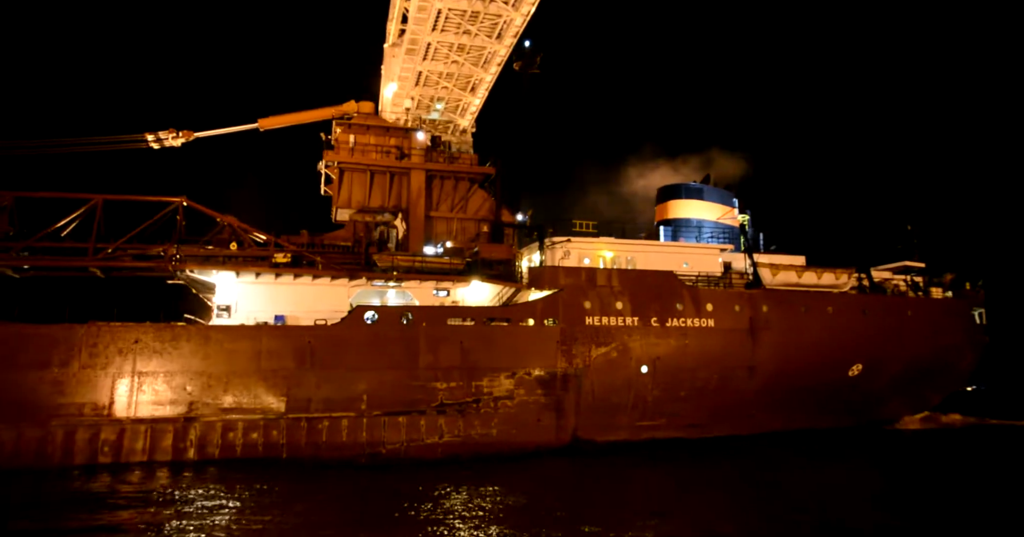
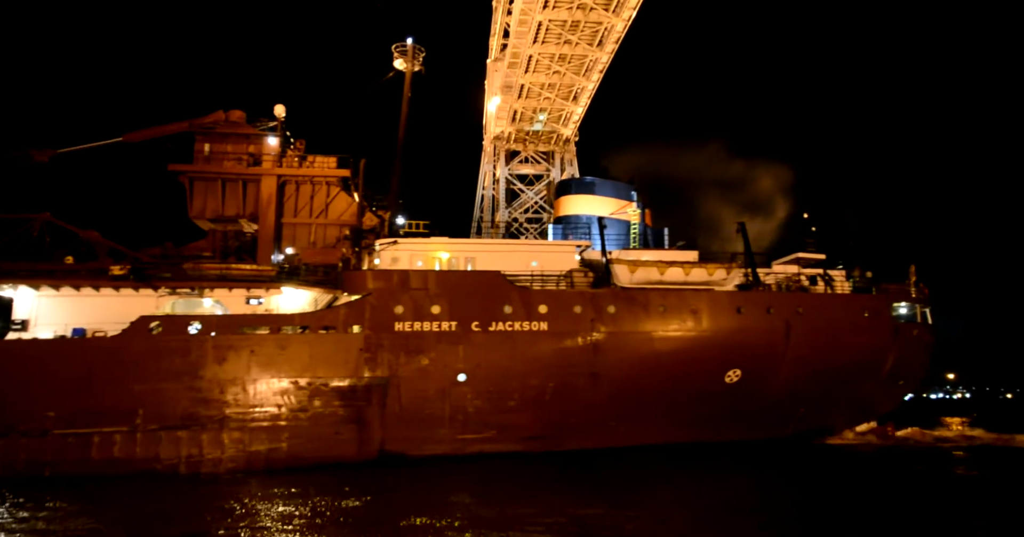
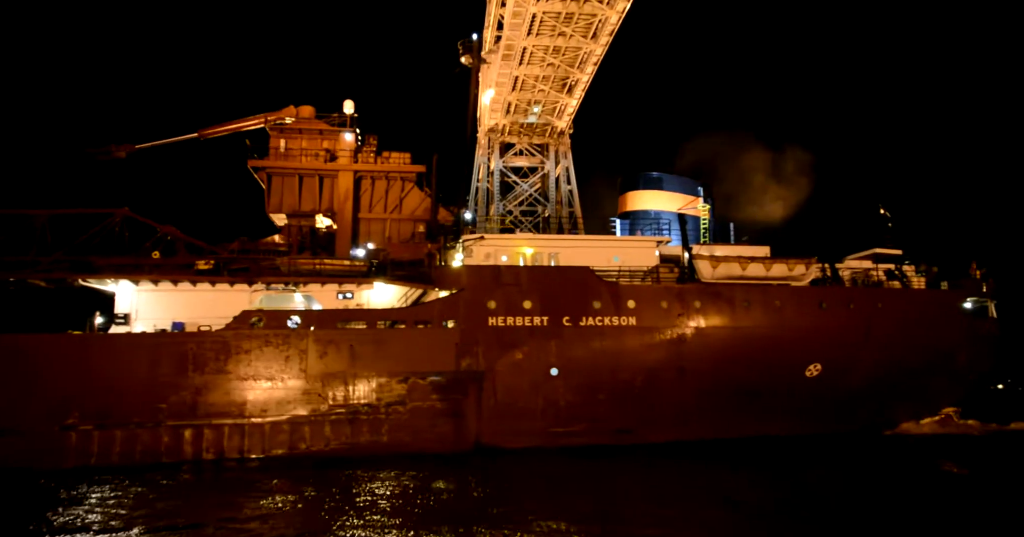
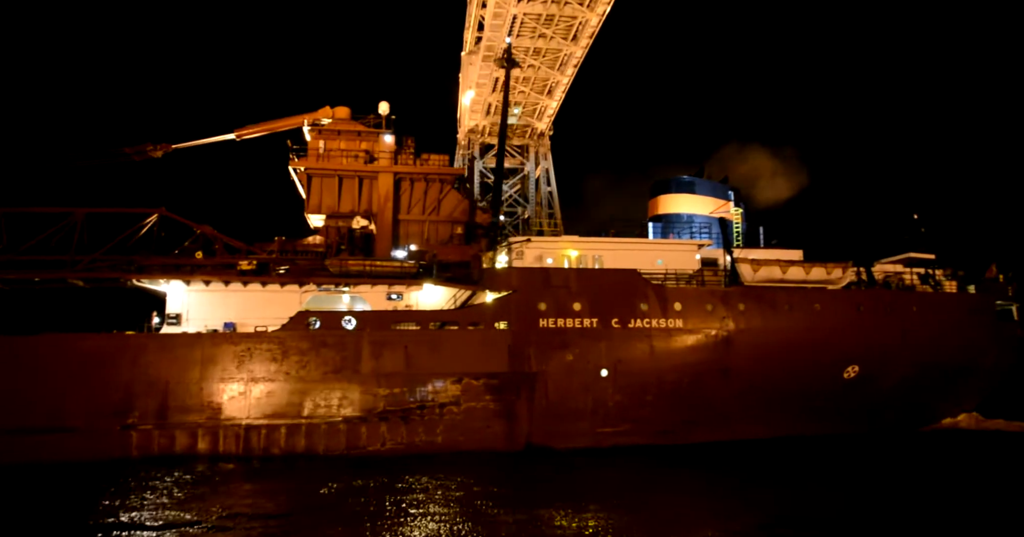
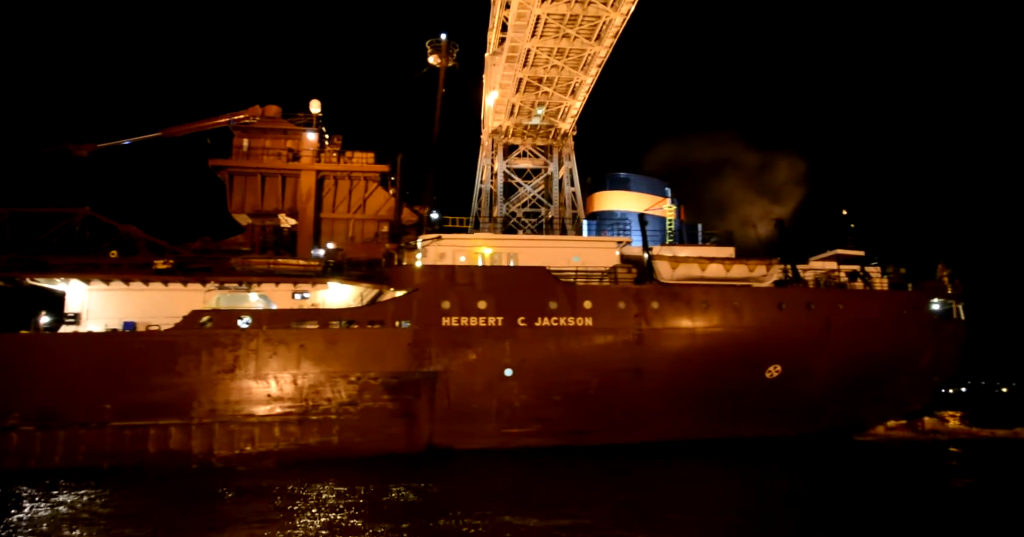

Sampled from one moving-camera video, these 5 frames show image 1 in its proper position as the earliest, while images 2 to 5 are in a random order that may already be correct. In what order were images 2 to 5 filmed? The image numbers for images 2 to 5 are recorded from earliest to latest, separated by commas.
4, 3, 5, 2
